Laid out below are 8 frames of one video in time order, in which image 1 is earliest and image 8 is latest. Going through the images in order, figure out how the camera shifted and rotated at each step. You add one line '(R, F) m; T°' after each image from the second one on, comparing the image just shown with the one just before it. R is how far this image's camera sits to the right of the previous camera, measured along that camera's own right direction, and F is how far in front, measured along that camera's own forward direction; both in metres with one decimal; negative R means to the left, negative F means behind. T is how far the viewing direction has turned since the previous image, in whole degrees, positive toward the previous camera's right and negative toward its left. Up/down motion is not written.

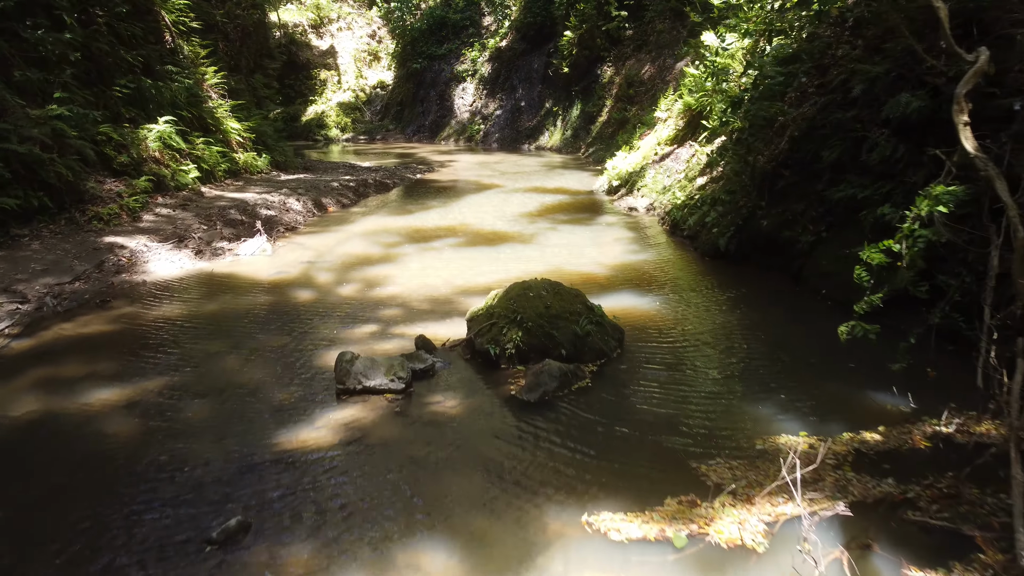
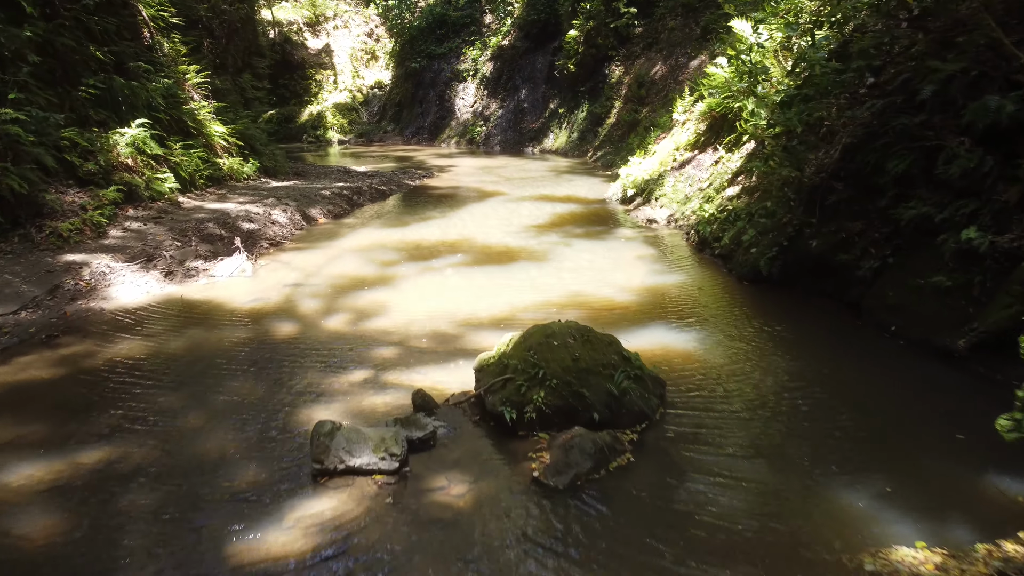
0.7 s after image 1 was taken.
(-0.1, +0.9) m; 0°
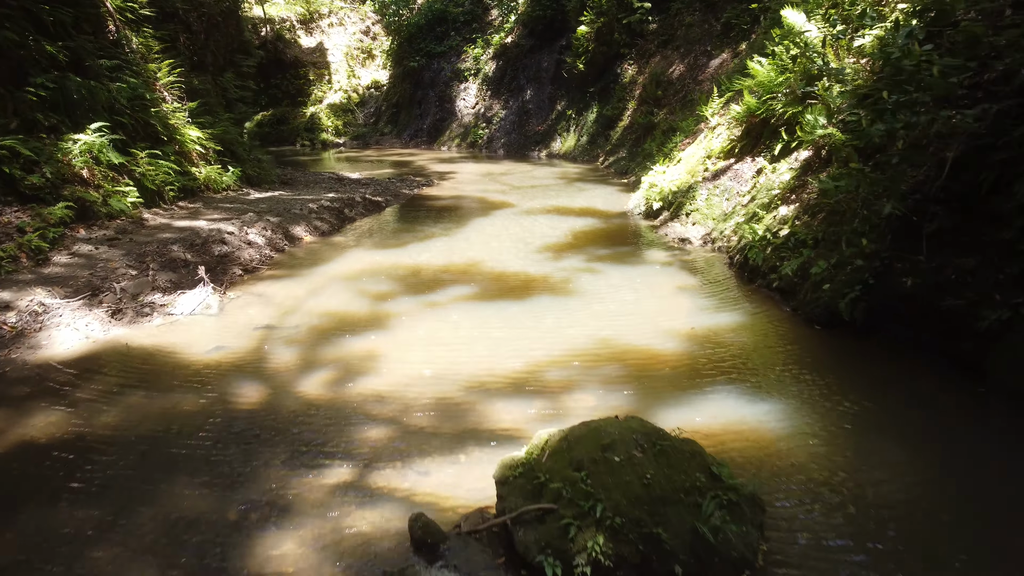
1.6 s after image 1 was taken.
(-0.2, +1.2) m; 0°
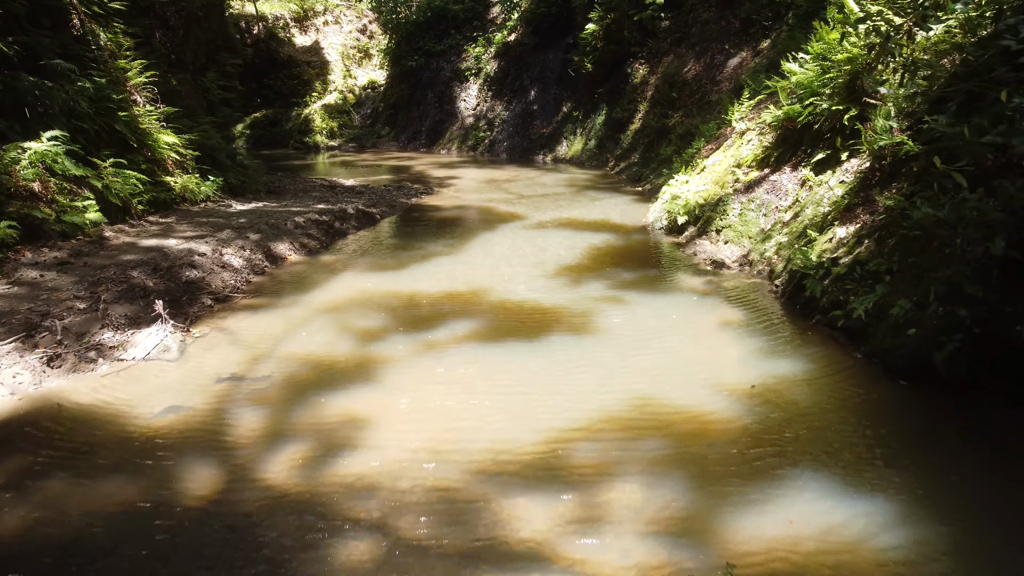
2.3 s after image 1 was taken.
(-0.1, +1.0) m; 0°
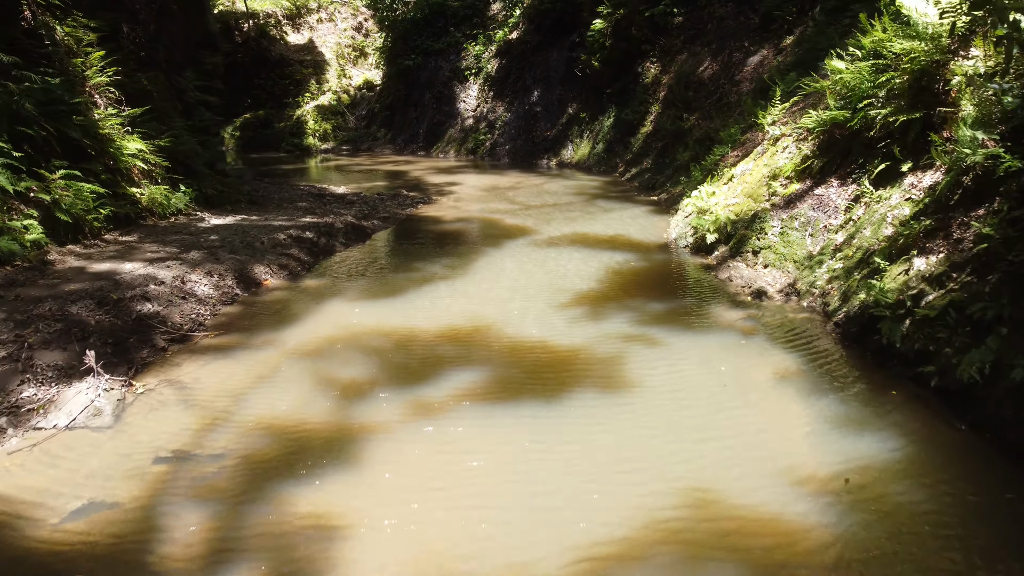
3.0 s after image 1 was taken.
(-0.1, +1.0) m; 0°
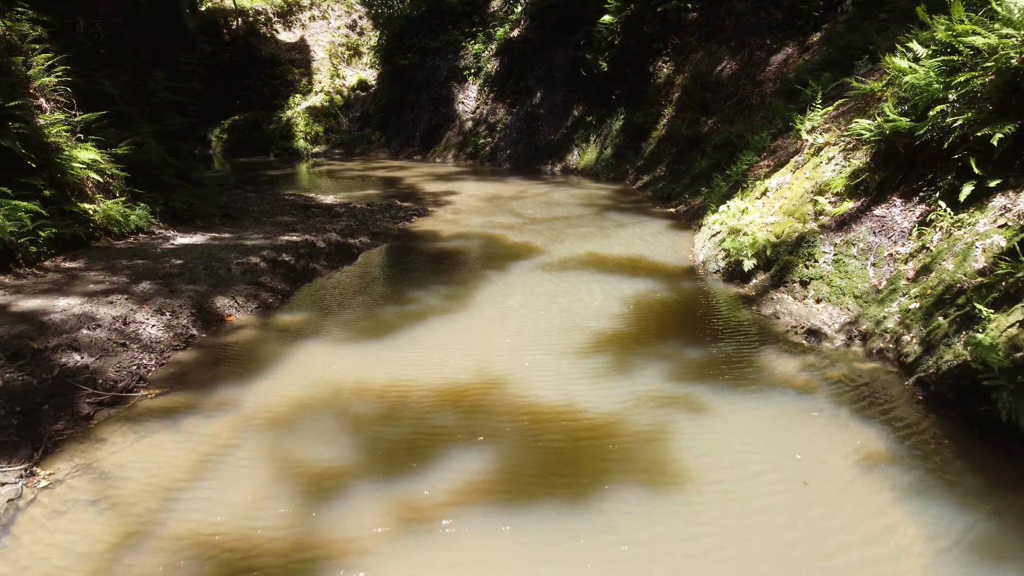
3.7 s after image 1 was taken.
(-0.1, +1.1) m; 0°
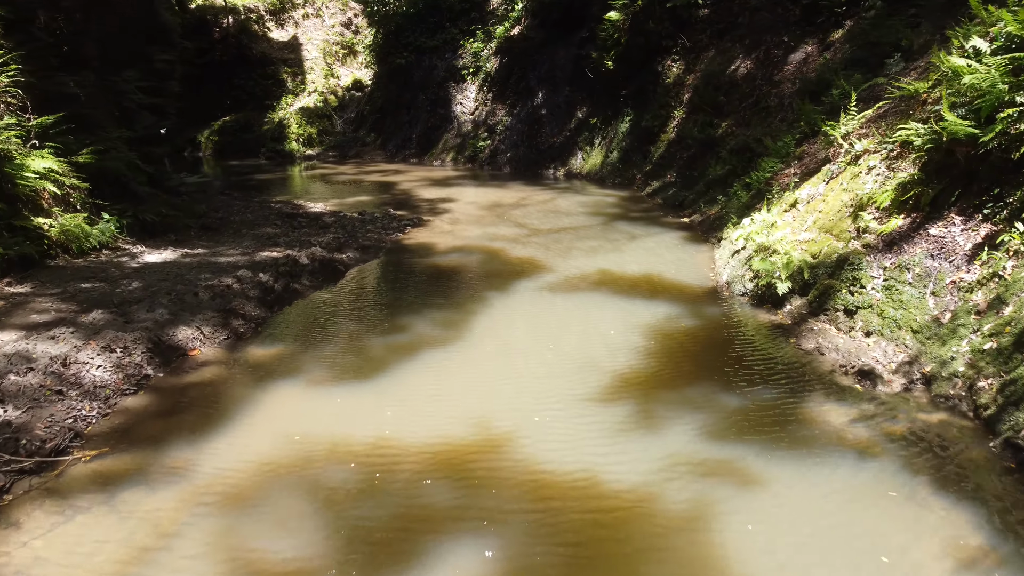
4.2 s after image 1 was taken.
(0.0, +0.8) m; 0°
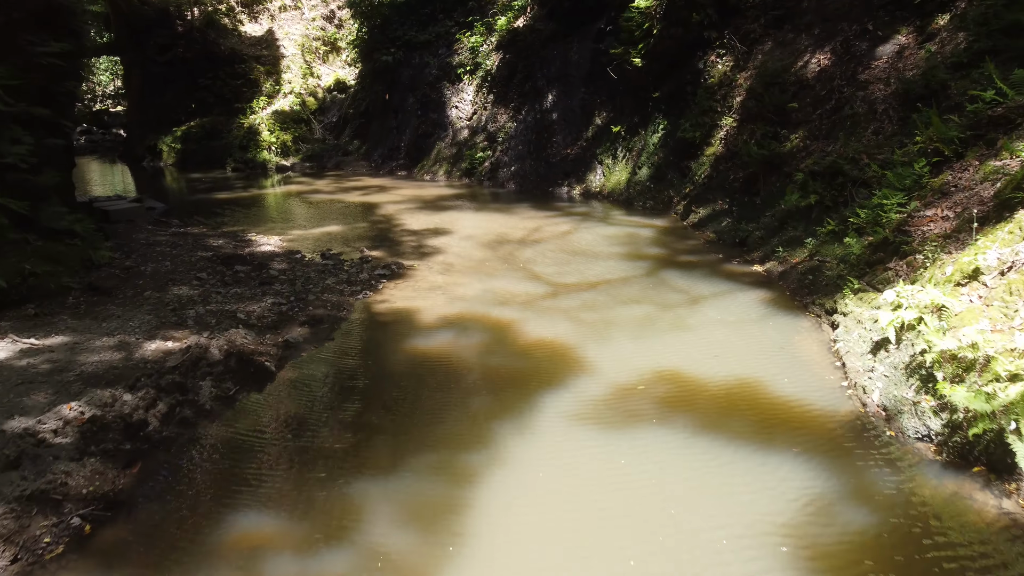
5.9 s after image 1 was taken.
(-0.2, +2.7) m; 0°
